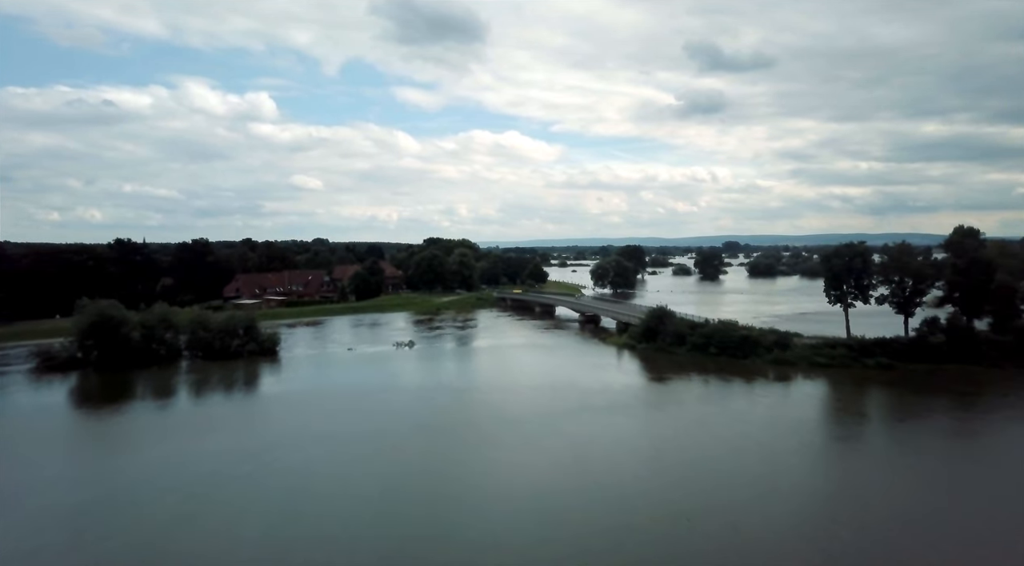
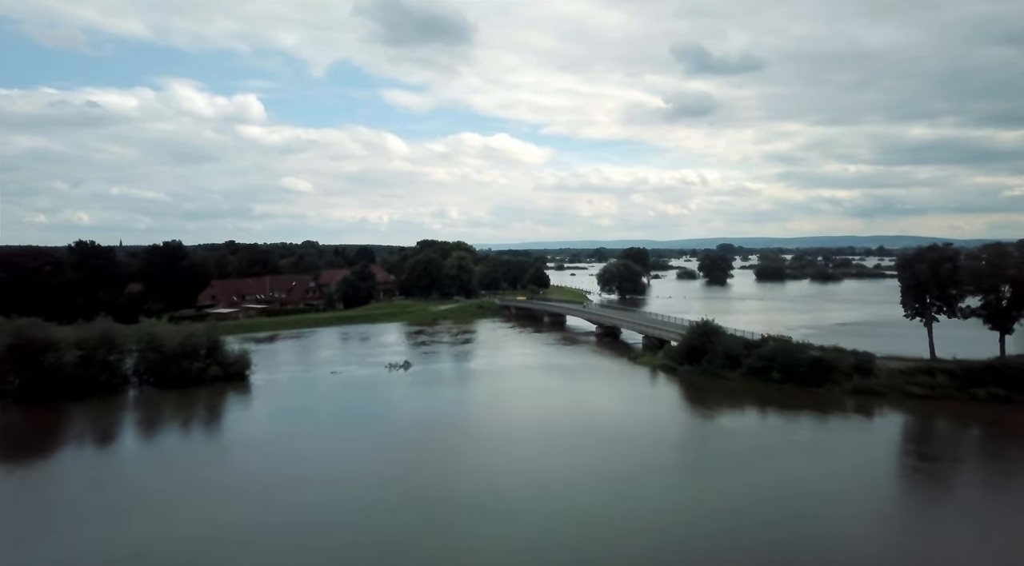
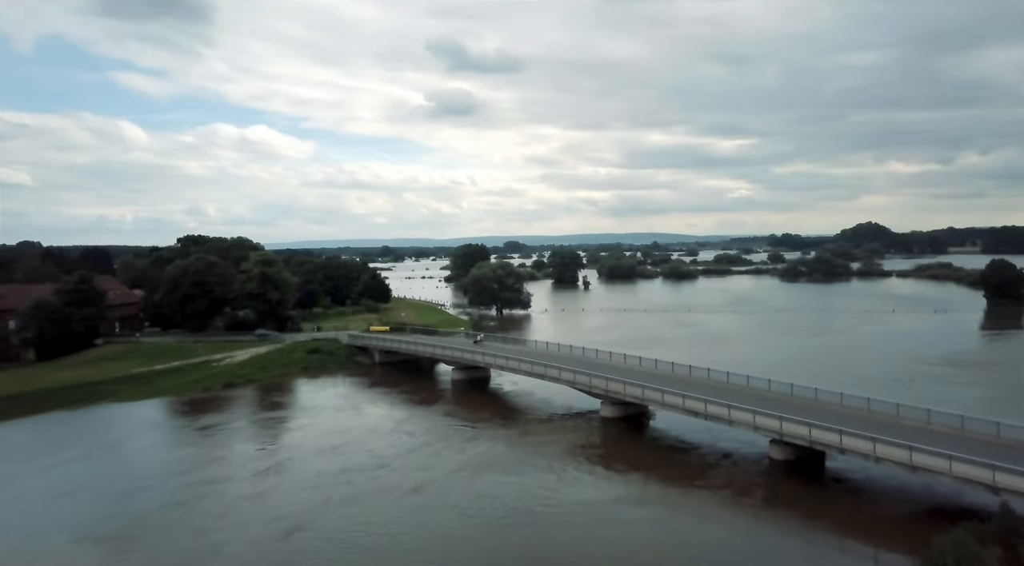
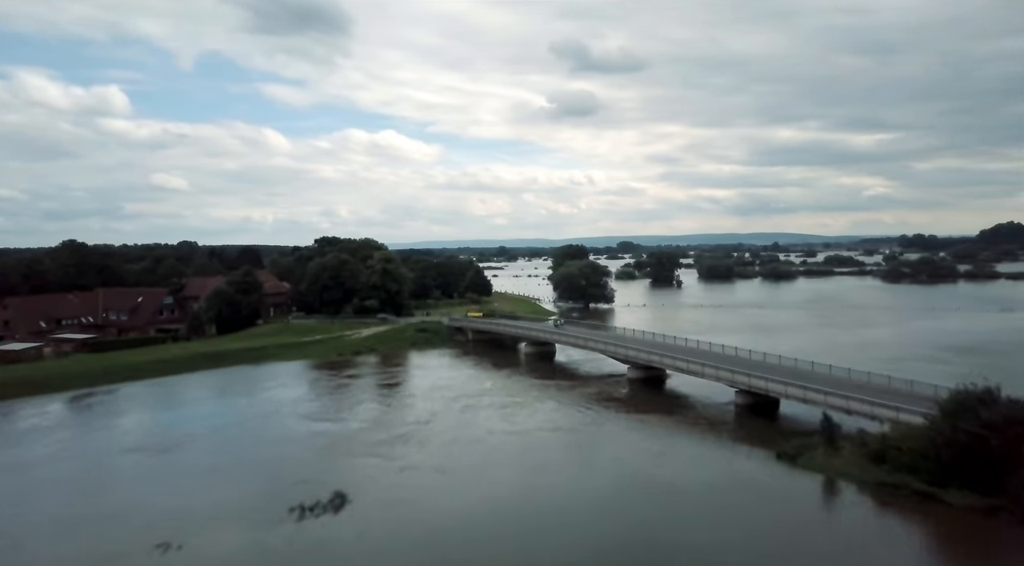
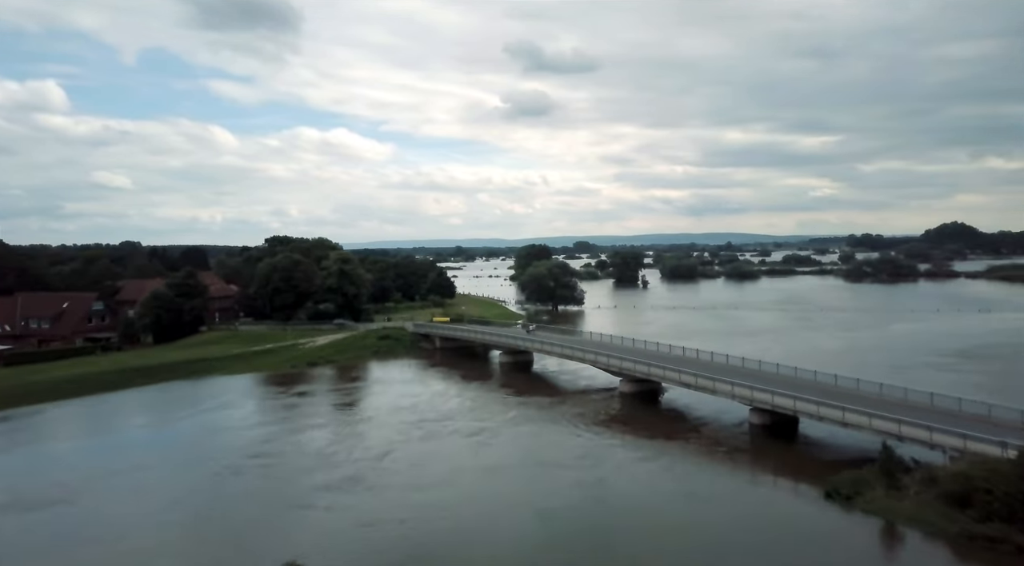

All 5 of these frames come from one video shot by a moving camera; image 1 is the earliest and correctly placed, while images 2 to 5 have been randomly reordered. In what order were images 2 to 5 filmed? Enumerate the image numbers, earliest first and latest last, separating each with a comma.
2, 4, 5, 3
